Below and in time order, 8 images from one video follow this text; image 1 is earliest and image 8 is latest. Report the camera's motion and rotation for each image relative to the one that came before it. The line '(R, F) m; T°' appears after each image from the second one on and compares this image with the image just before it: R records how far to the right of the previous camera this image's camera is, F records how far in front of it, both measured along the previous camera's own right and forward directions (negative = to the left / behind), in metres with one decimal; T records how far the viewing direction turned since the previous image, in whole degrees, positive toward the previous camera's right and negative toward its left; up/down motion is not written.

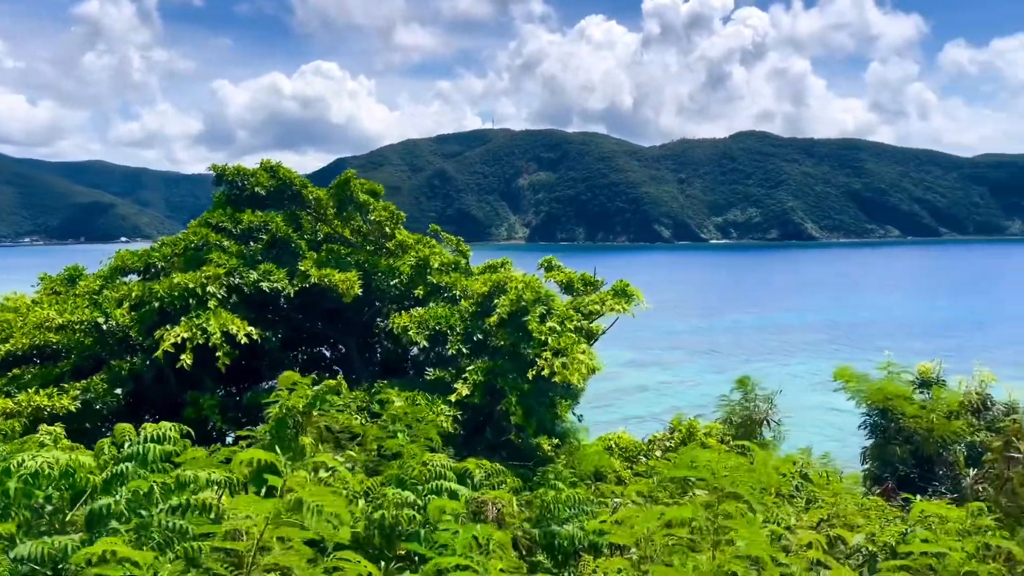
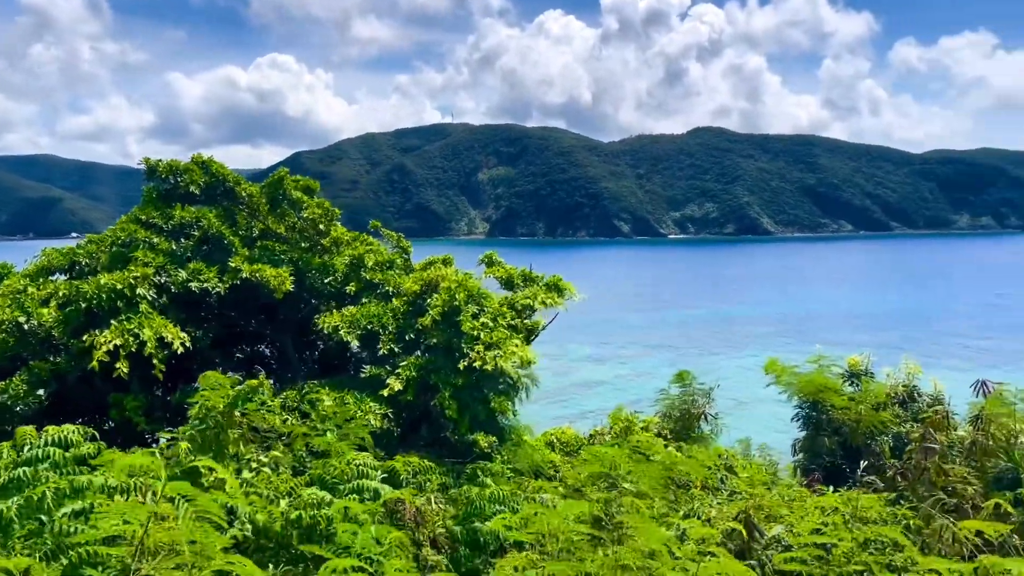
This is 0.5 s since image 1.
(+0.4, 0.0) m; +3°
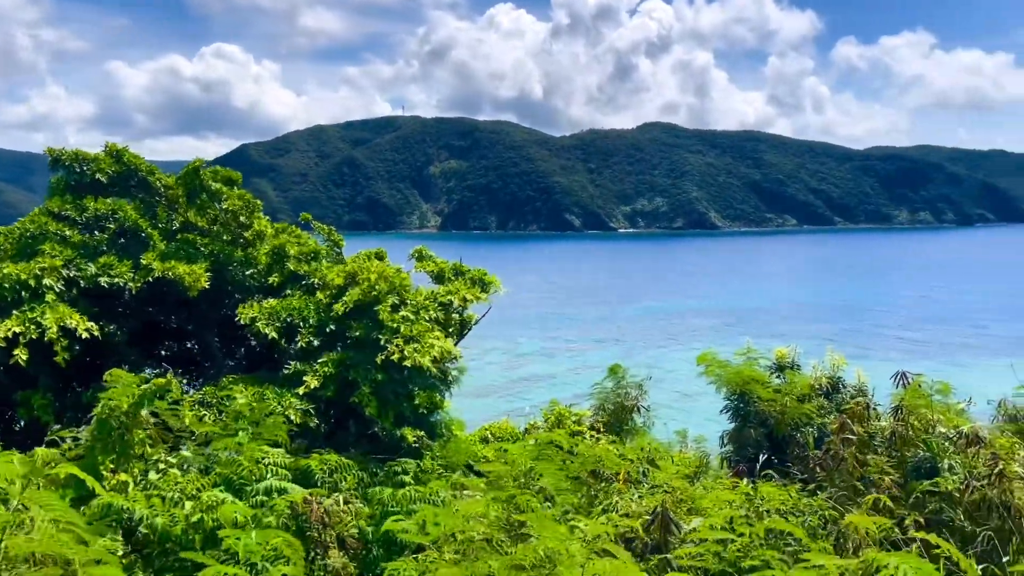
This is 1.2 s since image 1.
(+0.4, +0.1) m; +4°
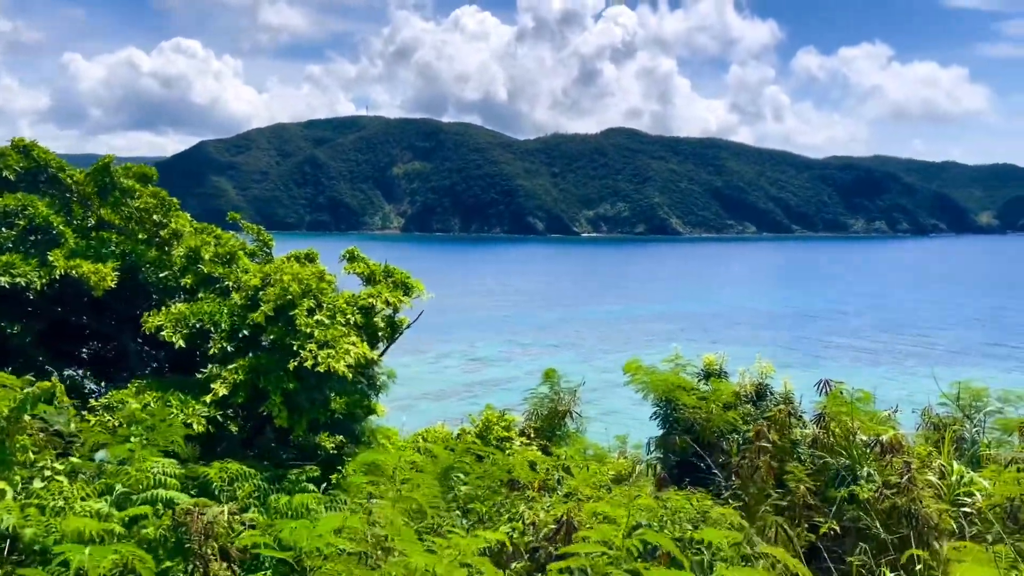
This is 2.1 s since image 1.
(+0.7, +0.1) m; +3°
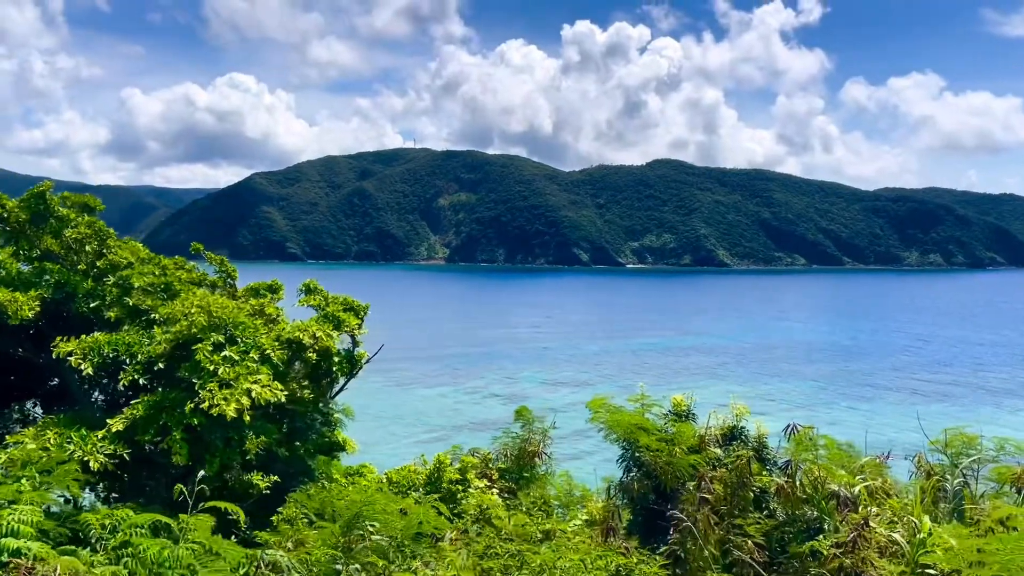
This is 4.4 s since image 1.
(+1.7, +0.6) m; -4°
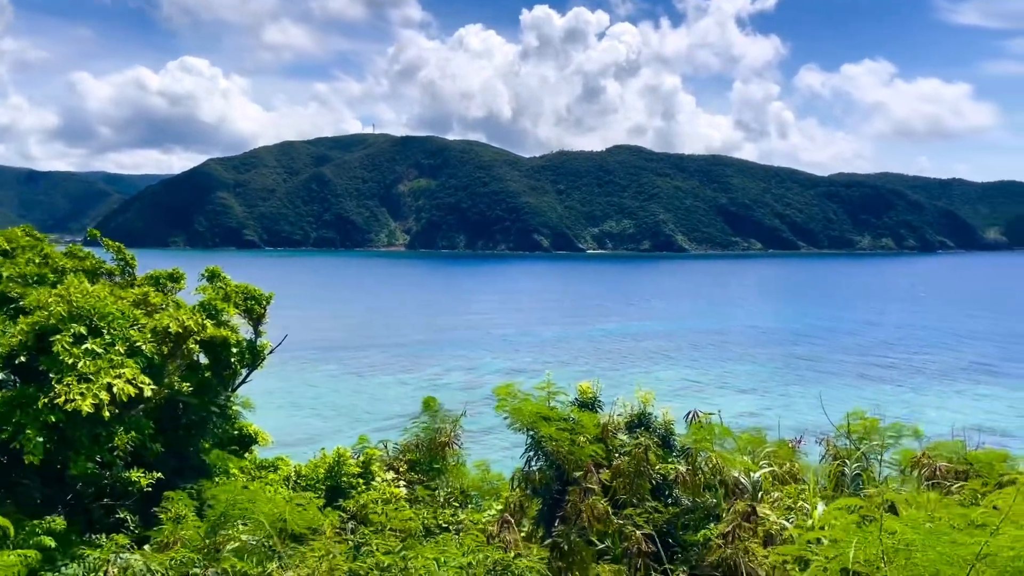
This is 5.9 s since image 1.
(+1.1, +0.3) m; +3°
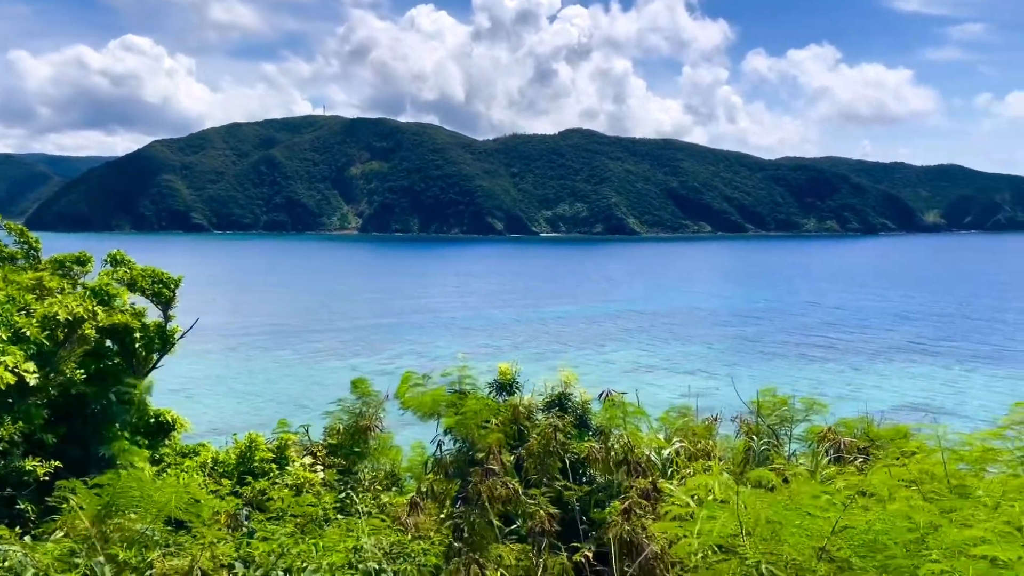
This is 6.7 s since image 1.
(+0.7, 0.0) m; +3°
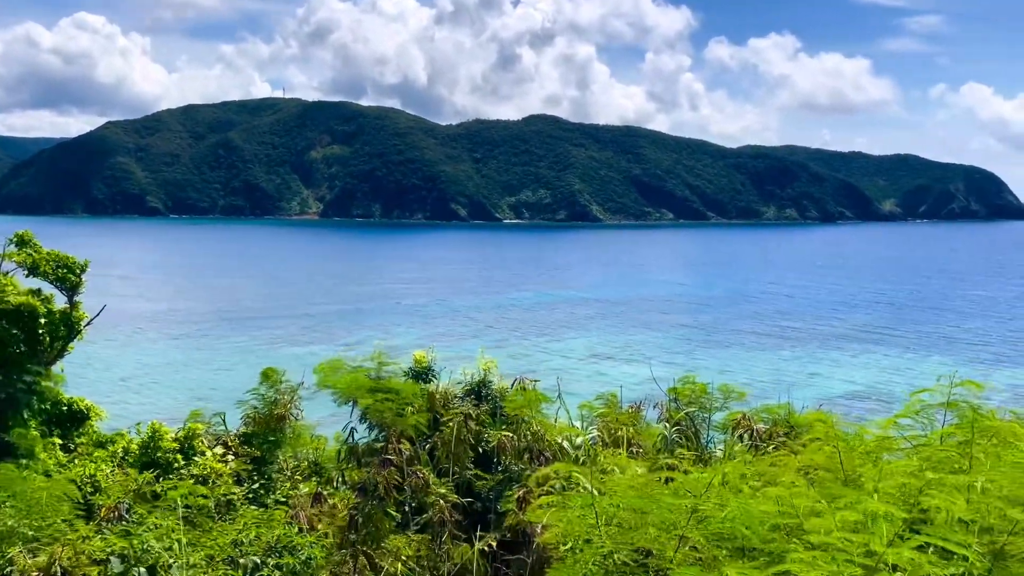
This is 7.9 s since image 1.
(+0.8, +0.2) m; +3°
